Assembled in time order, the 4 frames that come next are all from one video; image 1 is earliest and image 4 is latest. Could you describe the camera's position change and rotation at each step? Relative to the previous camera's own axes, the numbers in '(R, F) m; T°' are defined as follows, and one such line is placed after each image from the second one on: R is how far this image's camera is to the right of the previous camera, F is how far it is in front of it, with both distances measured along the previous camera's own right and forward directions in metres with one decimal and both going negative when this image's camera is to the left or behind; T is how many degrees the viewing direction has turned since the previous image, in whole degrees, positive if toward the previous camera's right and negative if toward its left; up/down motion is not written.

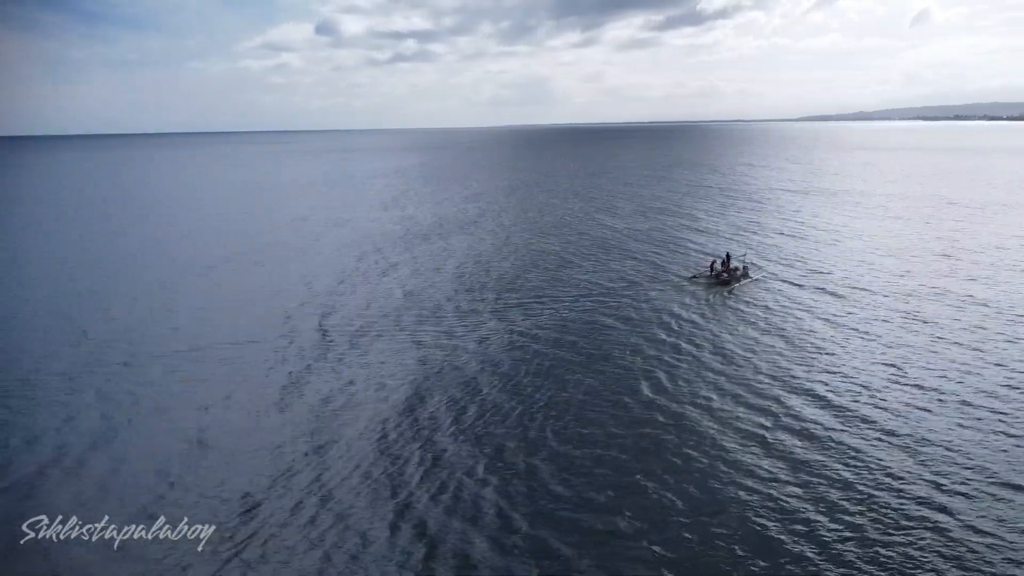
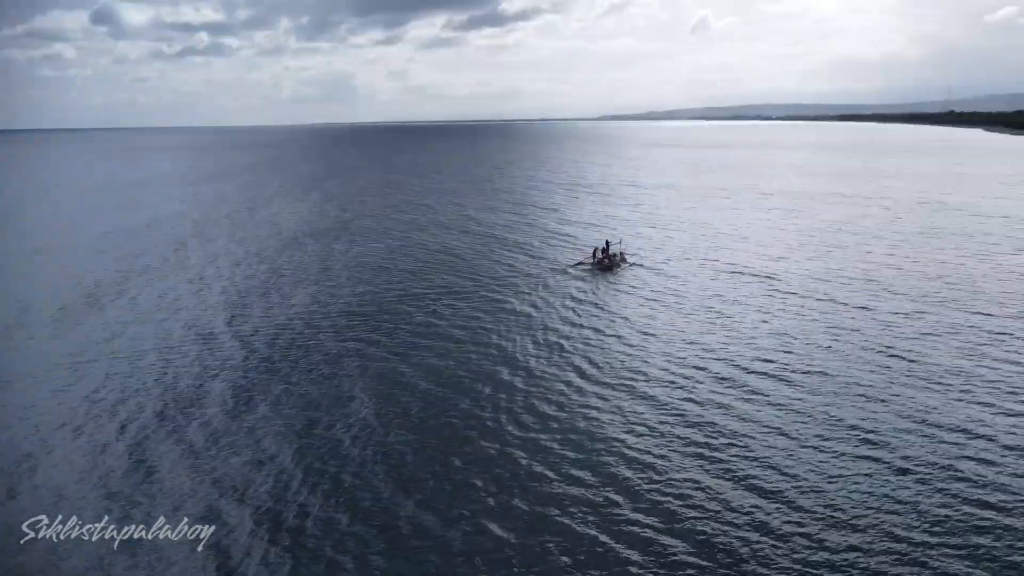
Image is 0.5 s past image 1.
(-2.6, -0.2) m; +13°
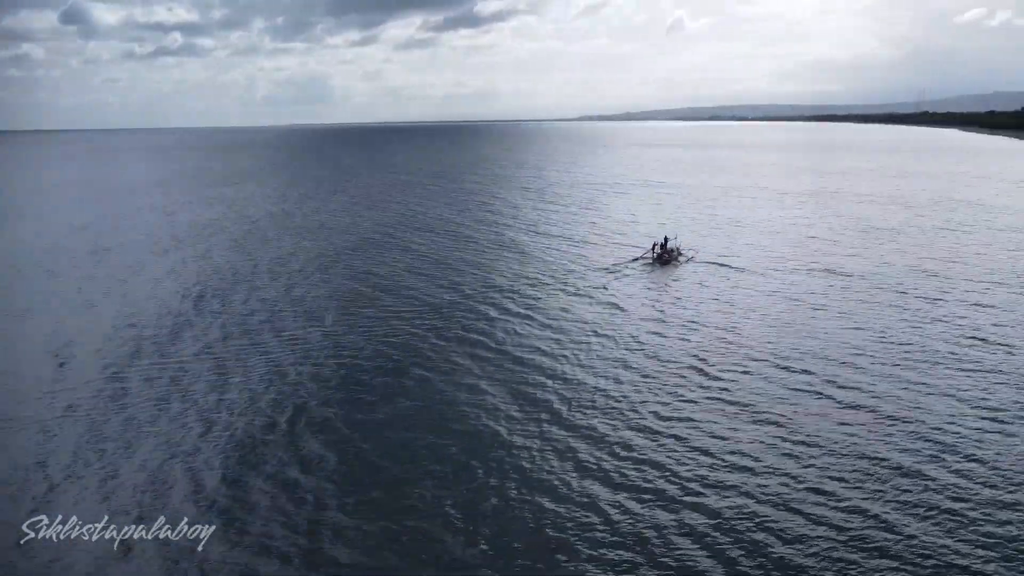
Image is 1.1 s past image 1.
(-3.2, -0.8) m; +1°
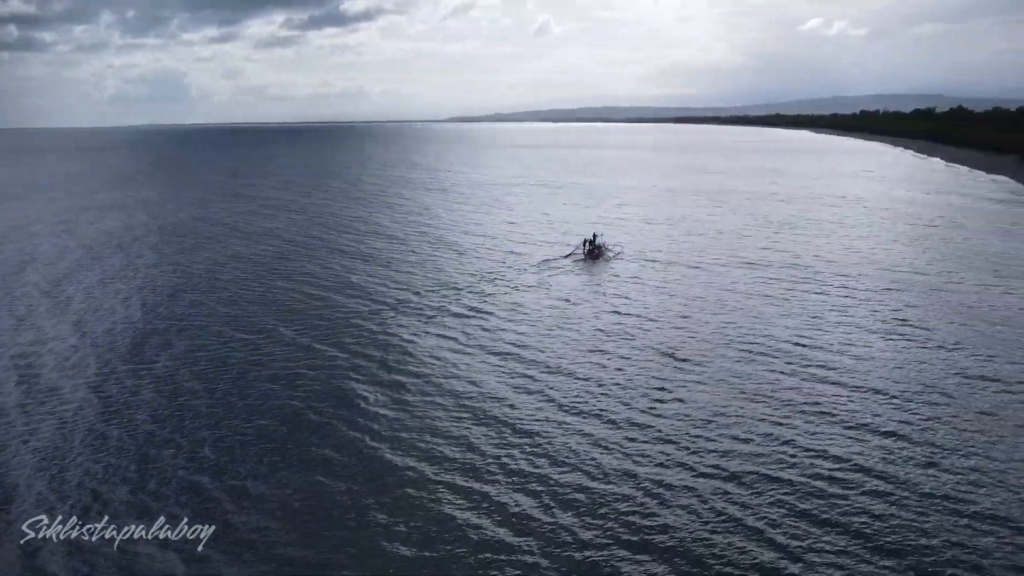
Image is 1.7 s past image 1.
(-2.3, -0.5) m; +9°
